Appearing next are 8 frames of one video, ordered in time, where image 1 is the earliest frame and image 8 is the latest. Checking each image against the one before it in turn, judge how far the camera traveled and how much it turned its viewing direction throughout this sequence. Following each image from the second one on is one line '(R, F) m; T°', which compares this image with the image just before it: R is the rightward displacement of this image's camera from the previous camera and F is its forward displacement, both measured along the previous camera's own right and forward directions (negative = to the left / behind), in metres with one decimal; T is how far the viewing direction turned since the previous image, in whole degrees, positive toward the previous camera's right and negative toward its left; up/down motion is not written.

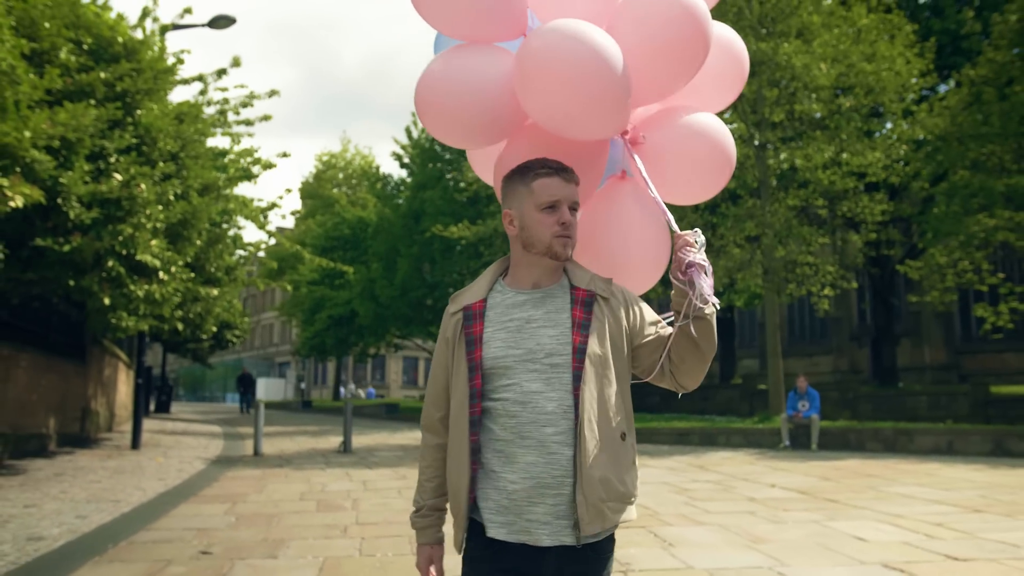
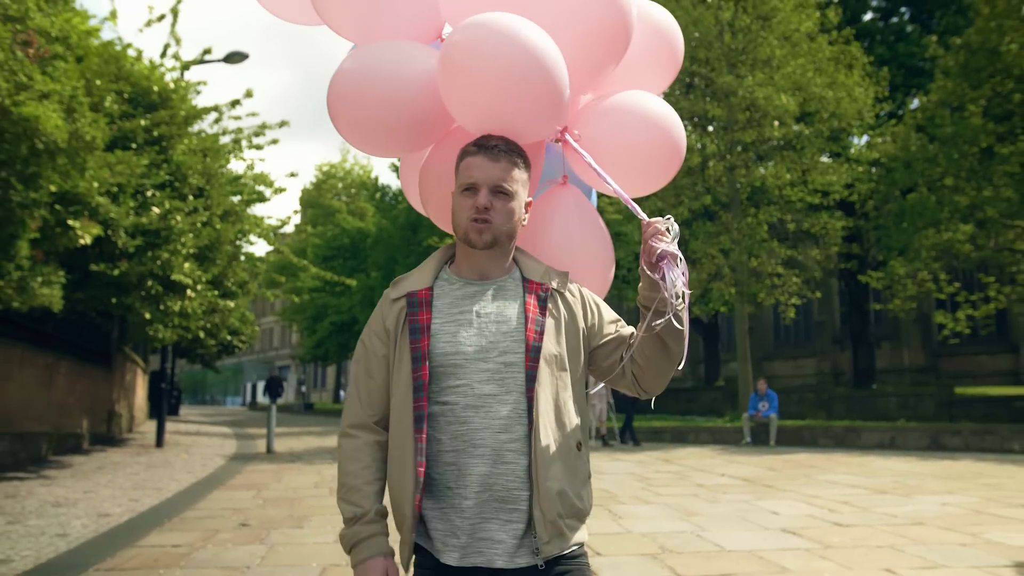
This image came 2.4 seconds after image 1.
(+0.2, -1.7) m; 0°
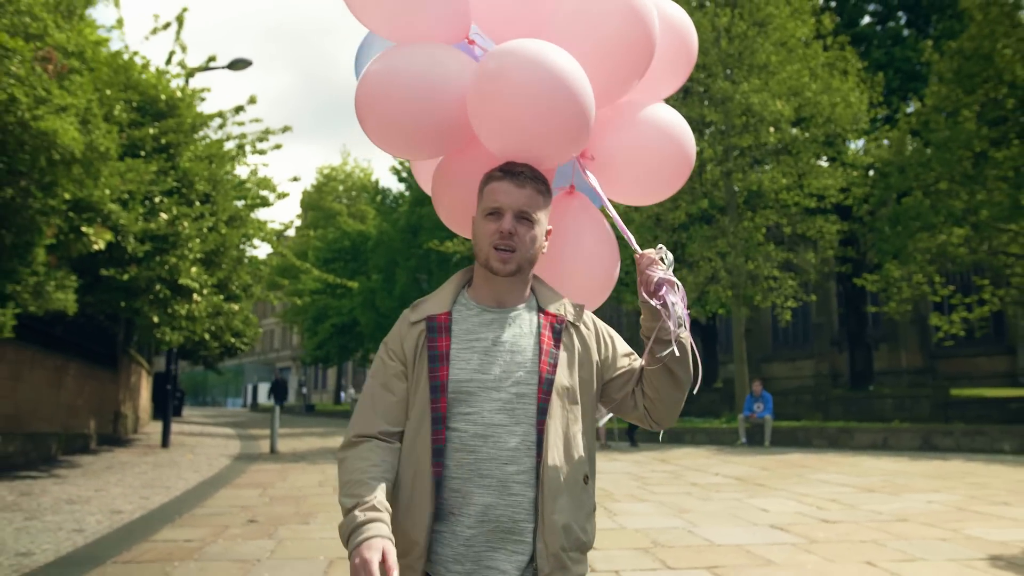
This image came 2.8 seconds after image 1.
(0.0, -0.3) m; 0°
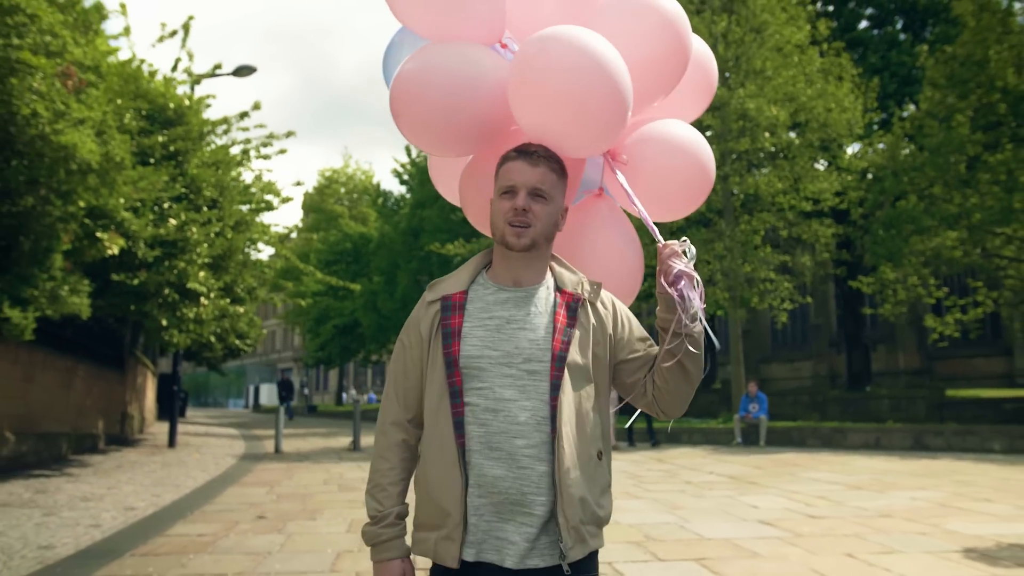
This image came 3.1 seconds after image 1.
(0.0, -0.3) m; 0°
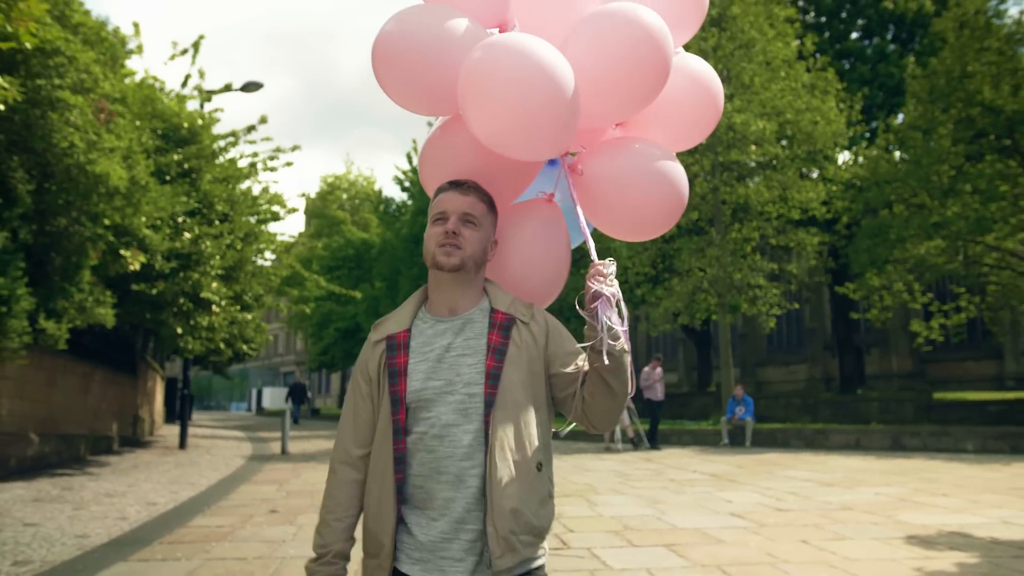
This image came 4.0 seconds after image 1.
(+0.1, -0.8) m; 0°
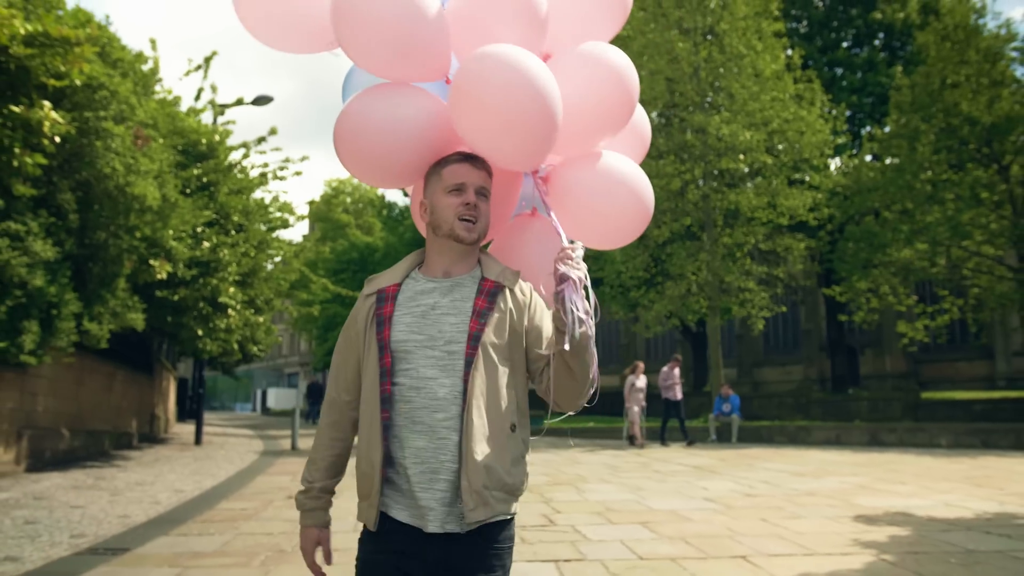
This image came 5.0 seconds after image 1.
(+0.1, -1.0) m; 0°
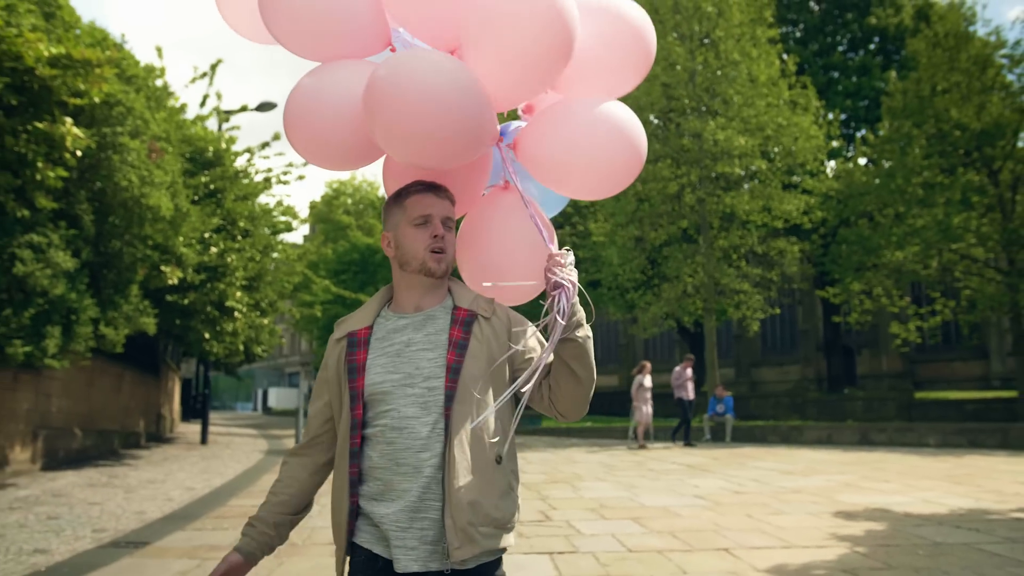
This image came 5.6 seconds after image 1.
(0.0, -0.4) m; 0°
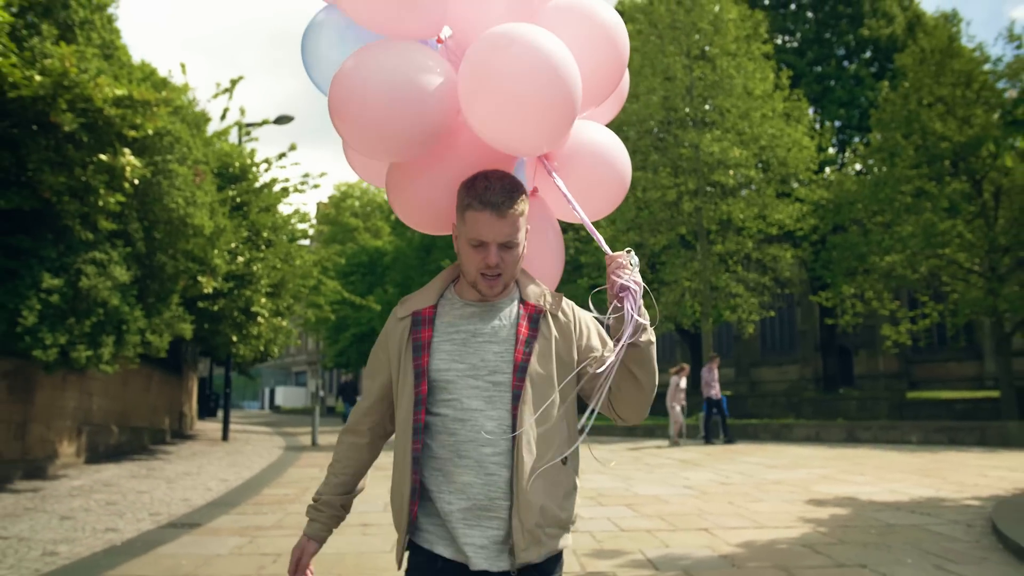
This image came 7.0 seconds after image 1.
(0.0, -1.1) m; 0°
